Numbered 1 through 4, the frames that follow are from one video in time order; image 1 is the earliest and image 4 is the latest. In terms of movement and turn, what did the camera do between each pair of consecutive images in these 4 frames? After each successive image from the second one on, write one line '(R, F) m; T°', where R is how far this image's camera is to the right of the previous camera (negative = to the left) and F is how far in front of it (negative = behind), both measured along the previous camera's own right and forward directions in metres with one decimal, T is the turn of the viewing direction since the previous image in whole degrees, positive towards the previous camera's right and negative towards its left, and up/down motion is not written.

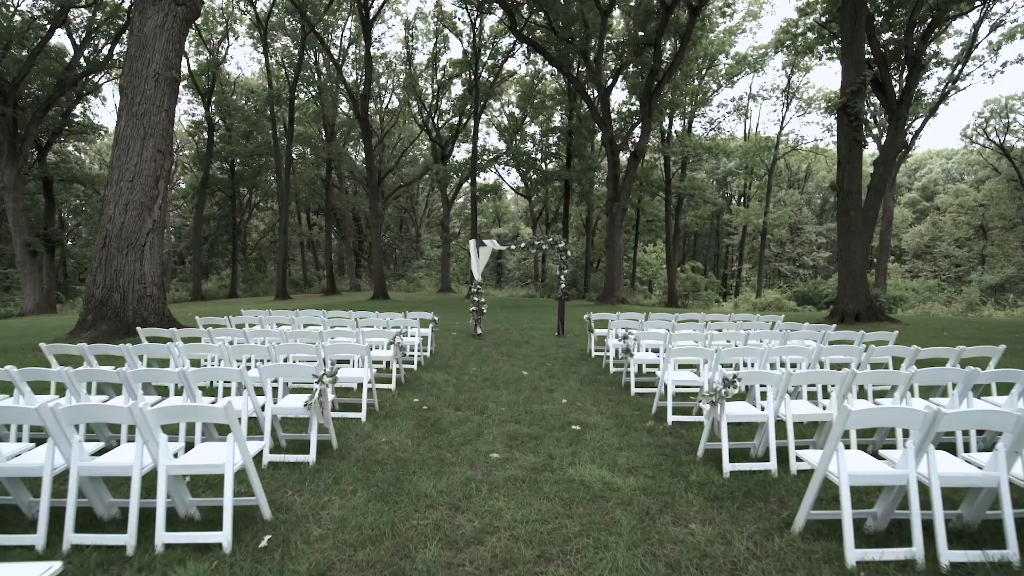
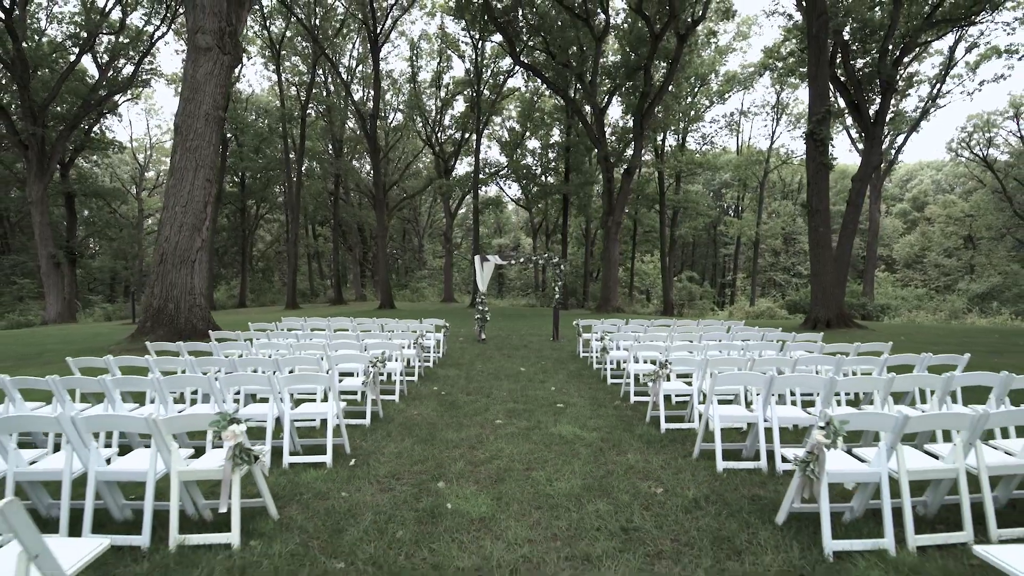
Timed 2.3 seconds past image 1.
(0.0, -1.2) m; 0°
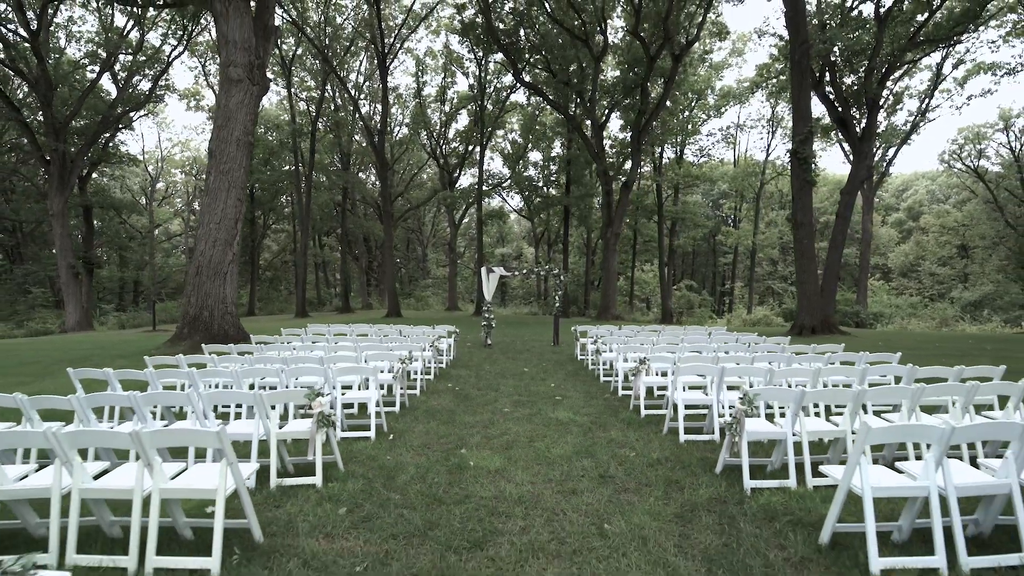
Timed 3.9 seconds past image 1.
(0.0, -0.9) m; 0°
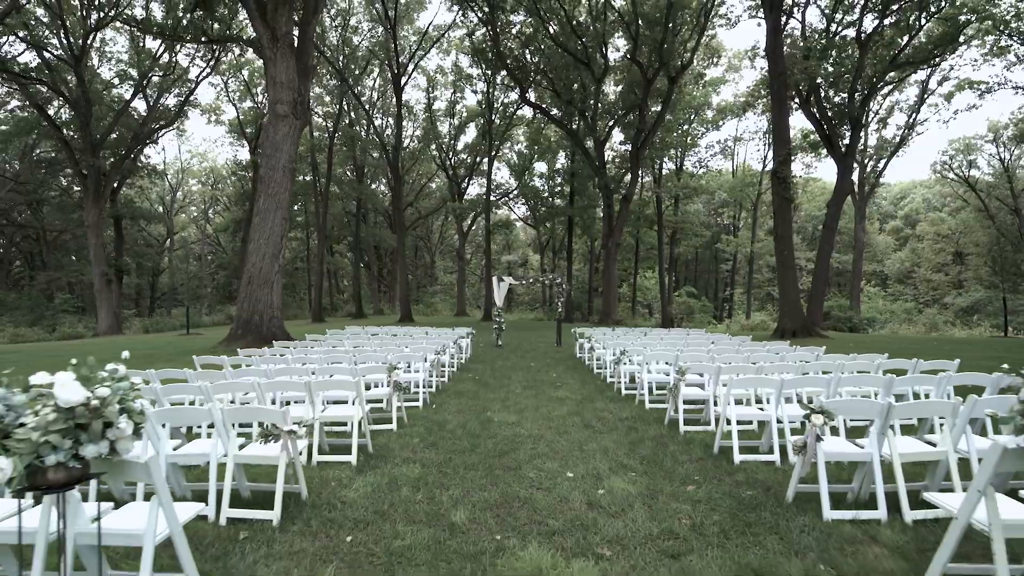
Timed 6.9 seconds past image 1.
(-0.1, -1.5) m; -1°
